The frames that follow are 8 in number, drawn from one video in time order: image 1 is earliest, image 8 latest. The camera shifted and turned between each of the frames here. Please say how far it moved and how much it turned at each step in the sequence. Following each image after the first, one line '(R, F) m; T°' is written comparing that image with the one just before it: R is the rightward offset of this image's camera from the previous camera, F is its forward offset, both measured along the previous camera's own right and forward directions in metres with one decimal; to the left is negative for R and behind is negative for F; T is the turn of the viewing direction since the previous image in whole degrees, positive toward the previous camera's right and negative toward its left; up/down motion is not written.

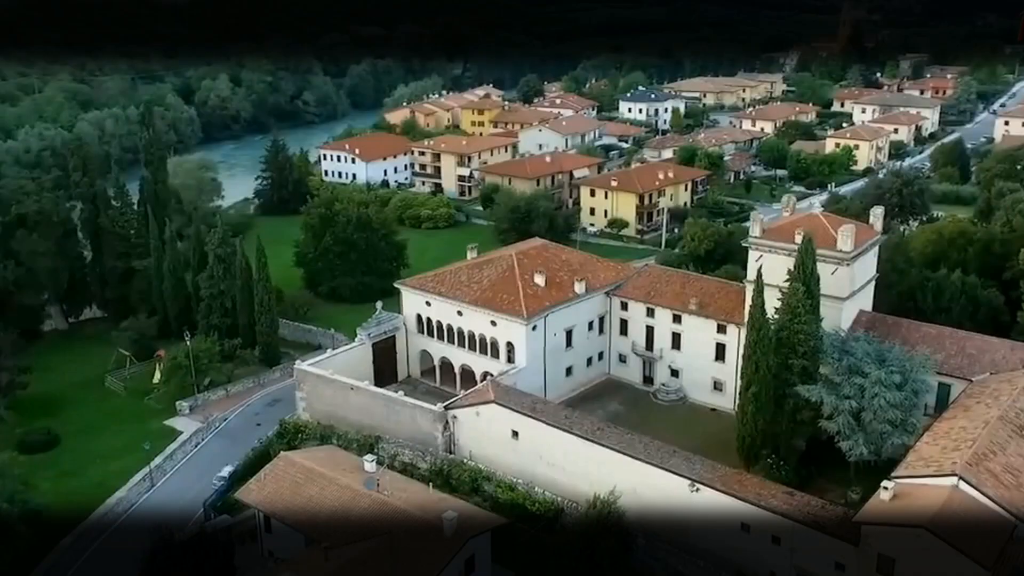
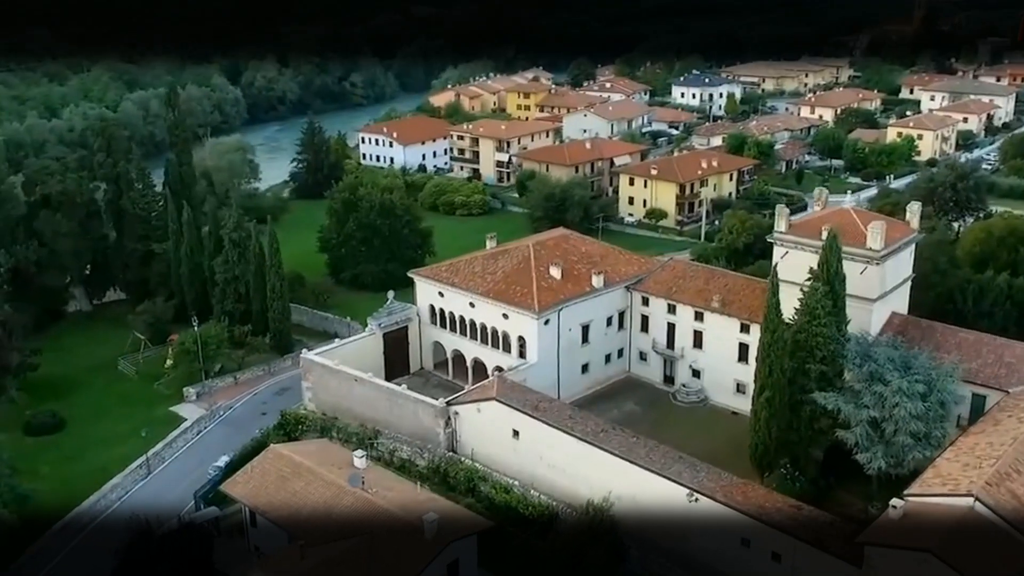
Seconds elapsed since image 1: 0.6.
(+2.2, +1.3) m; -4°
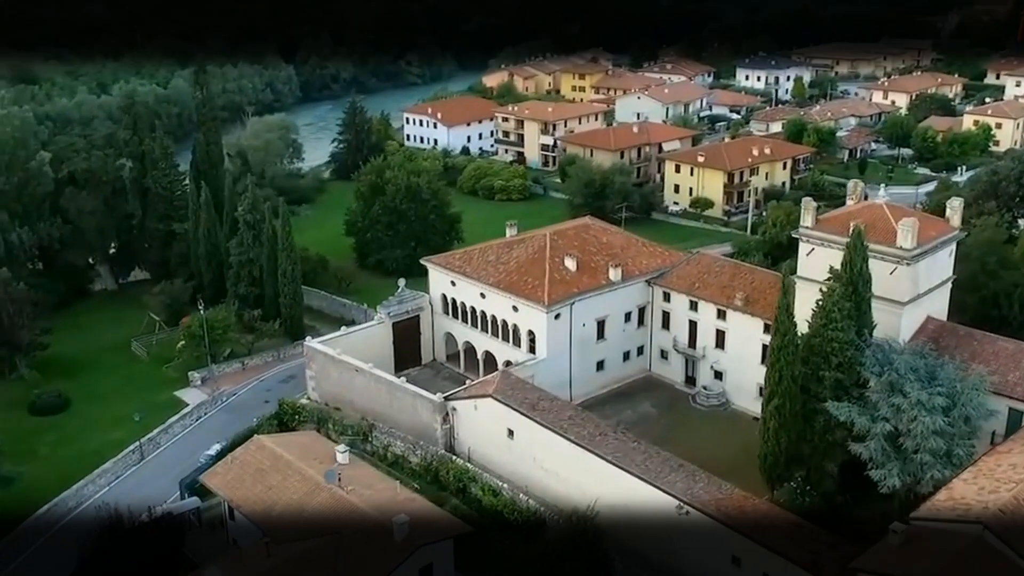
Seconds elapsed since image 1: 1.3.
(+2.6, +1.6) m; -5°
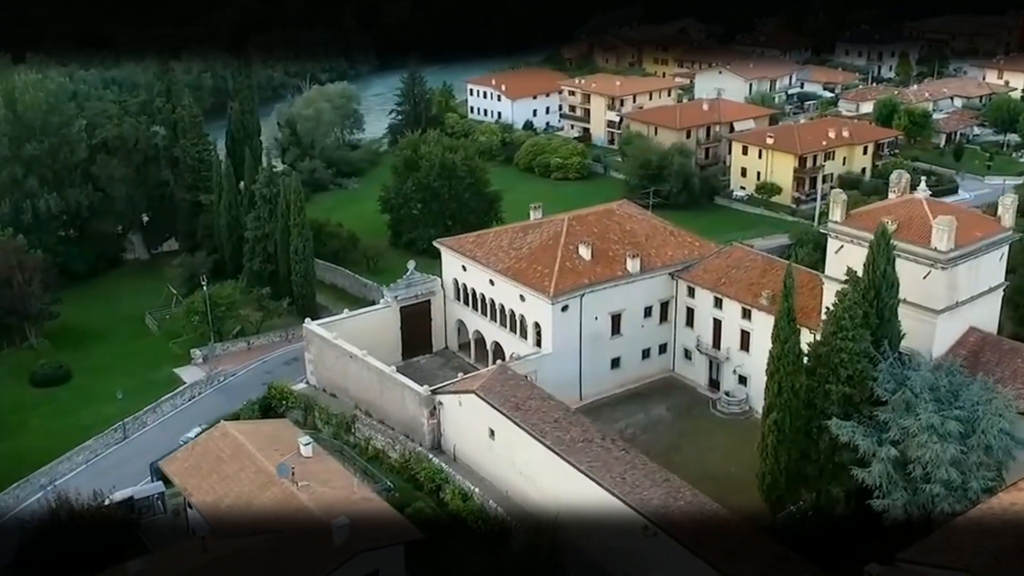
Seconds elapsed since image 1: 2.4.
(+3.9, +2.4) m; -7°
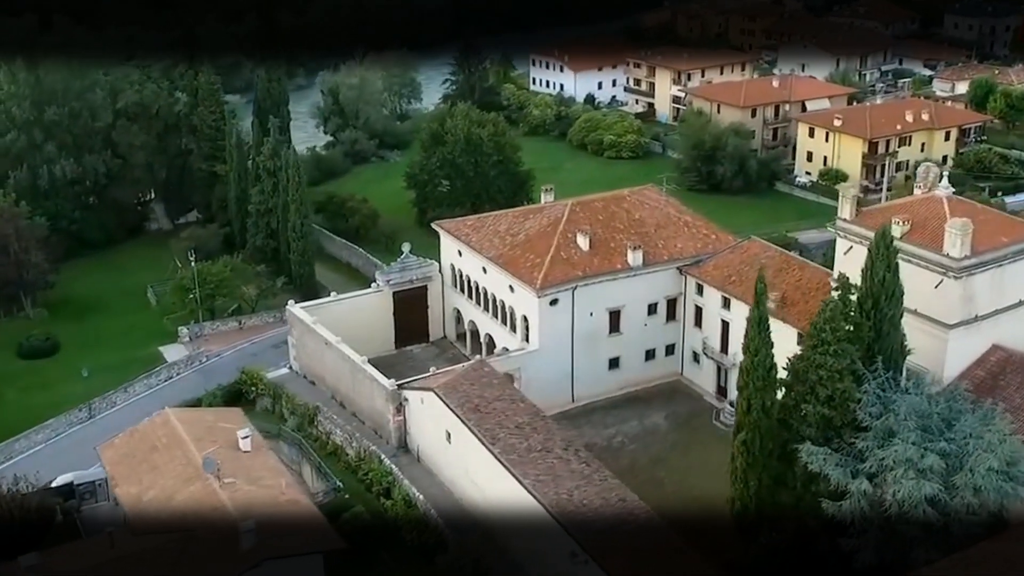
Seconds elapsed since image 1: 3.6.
(+4.2, +2.5) m; -7°
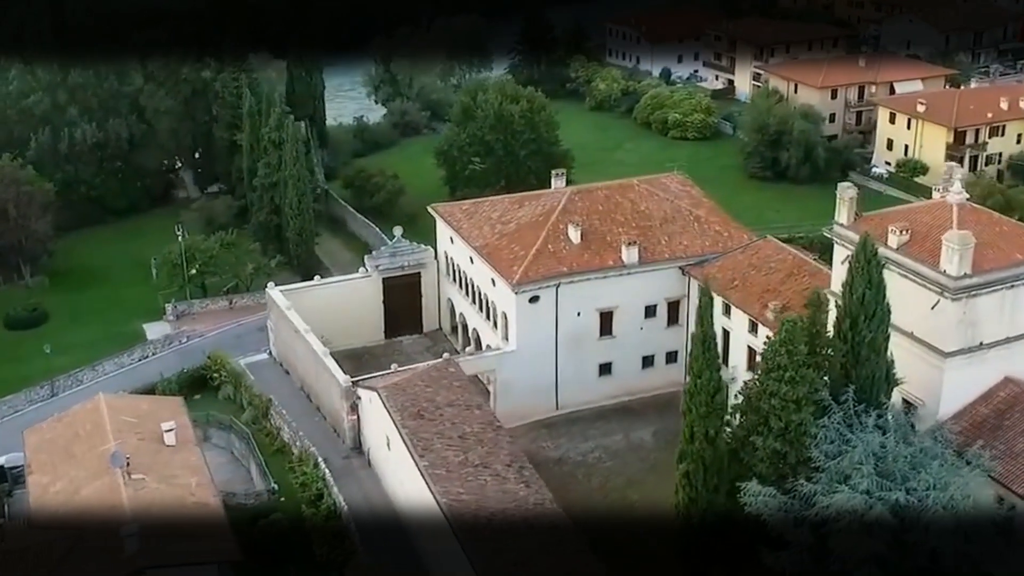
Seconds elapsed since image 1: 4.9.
(+4.4, +2.8) m; -8°
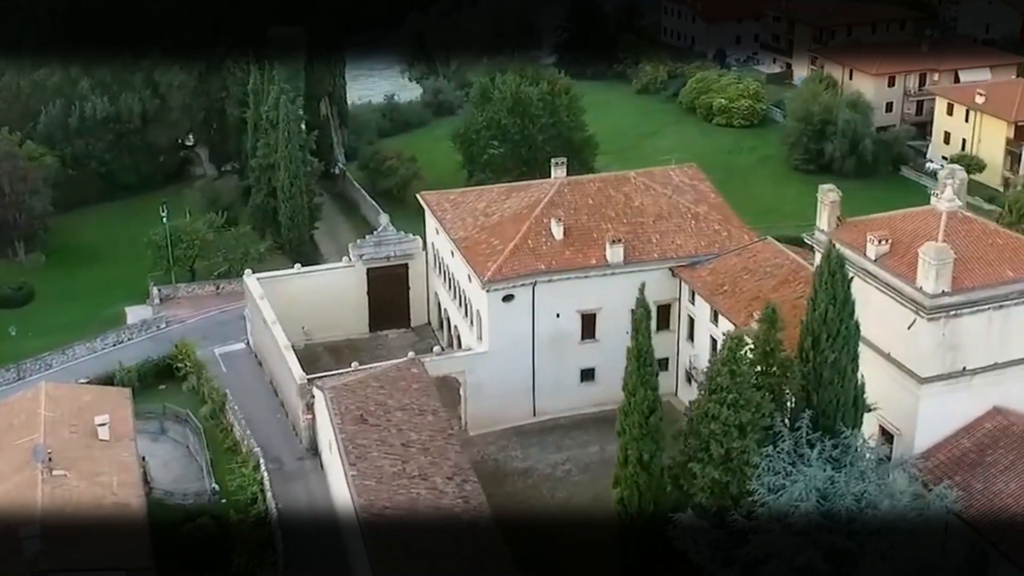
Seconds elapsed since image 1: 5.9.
(+3.1, +2.0) m; -6°
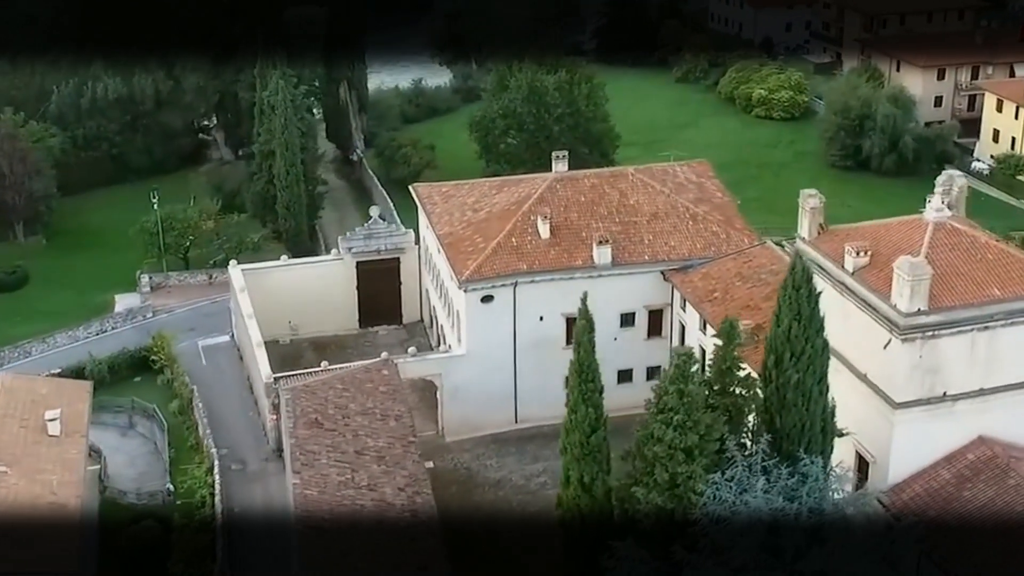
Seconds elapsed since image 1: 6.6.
(+2.3, +1.5) m; -4°
